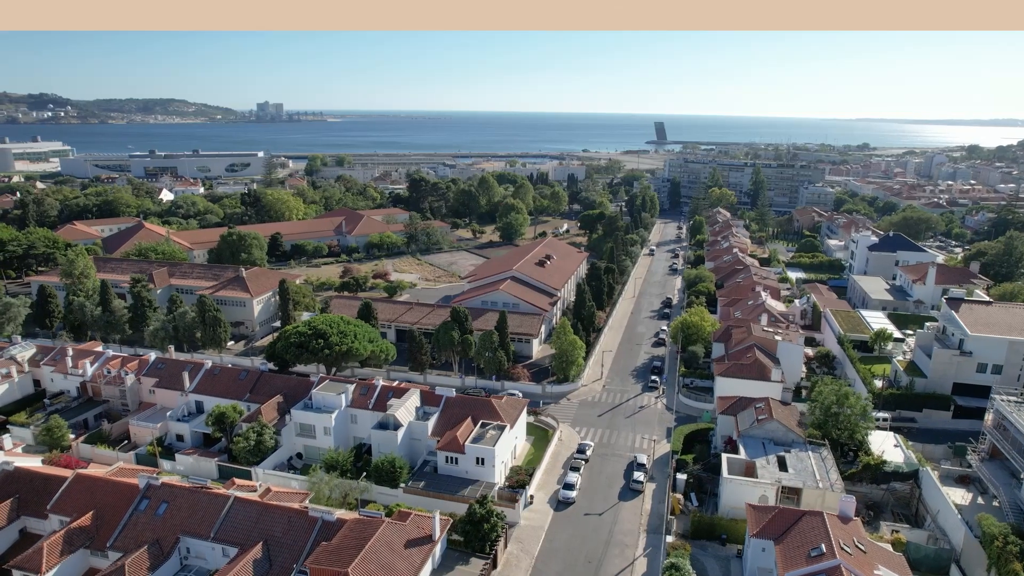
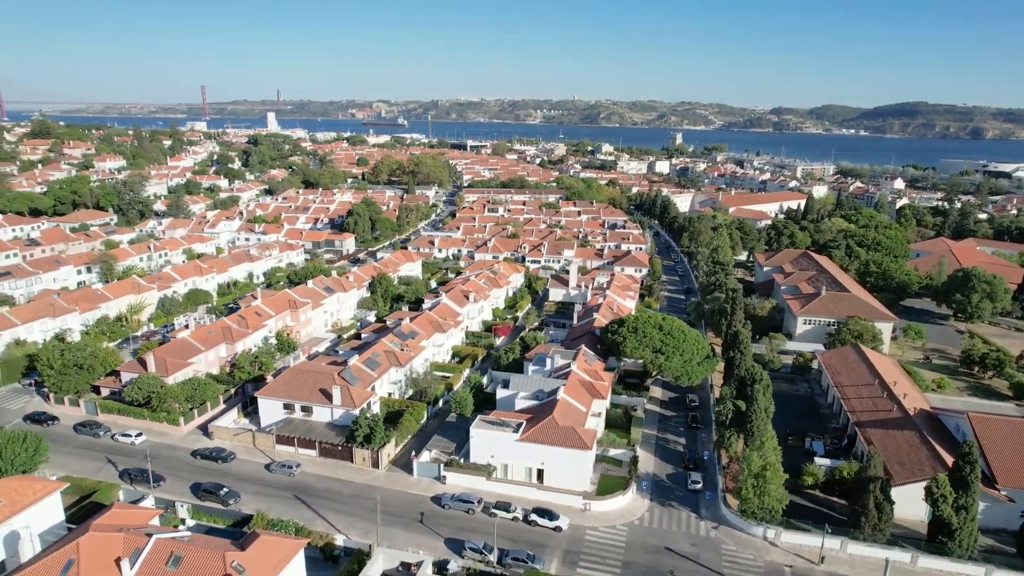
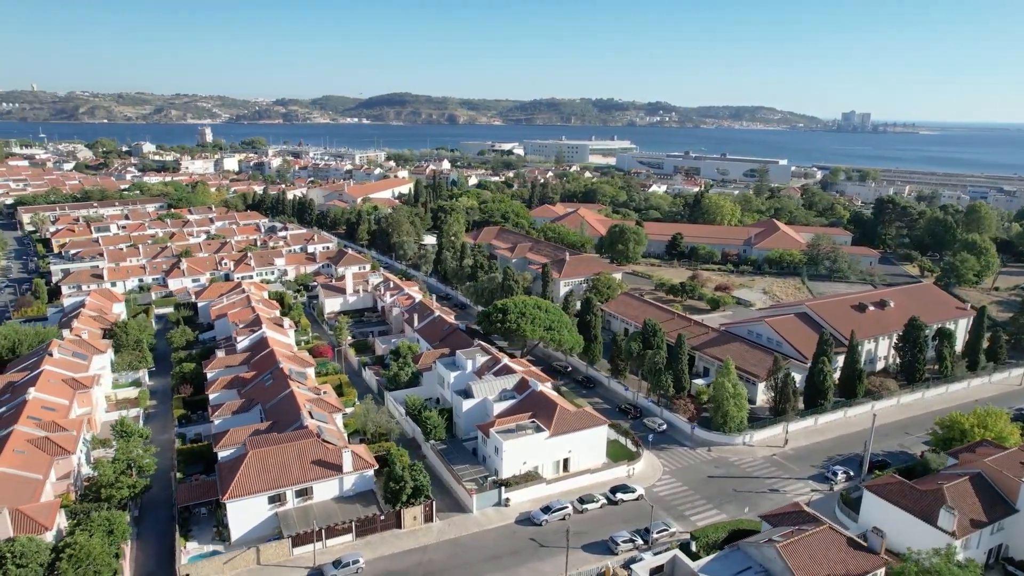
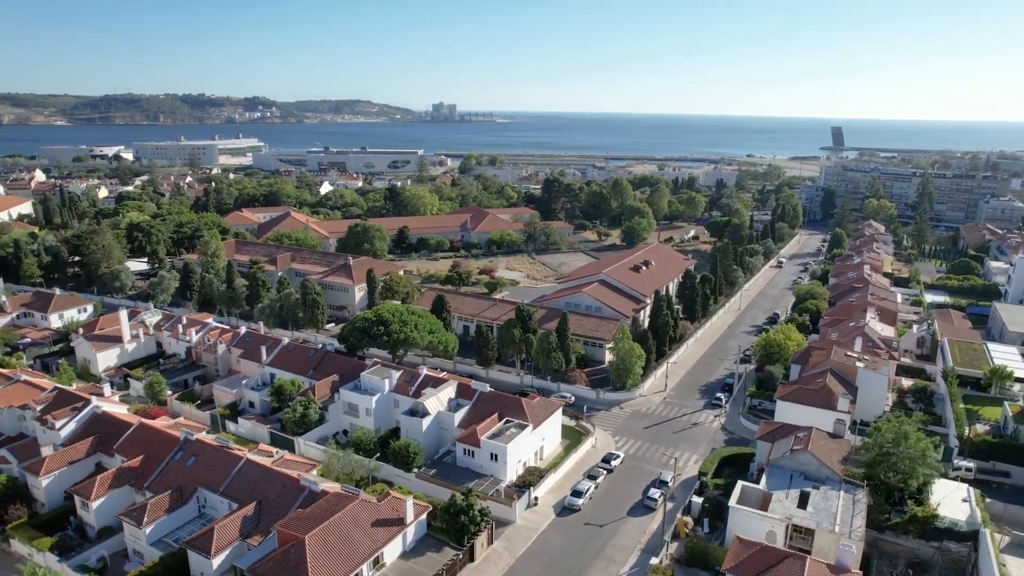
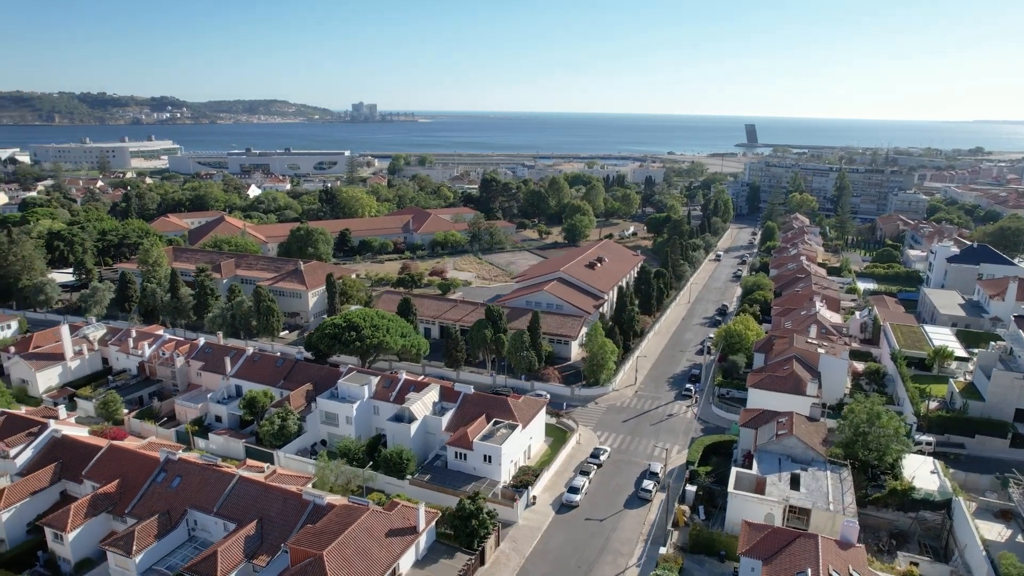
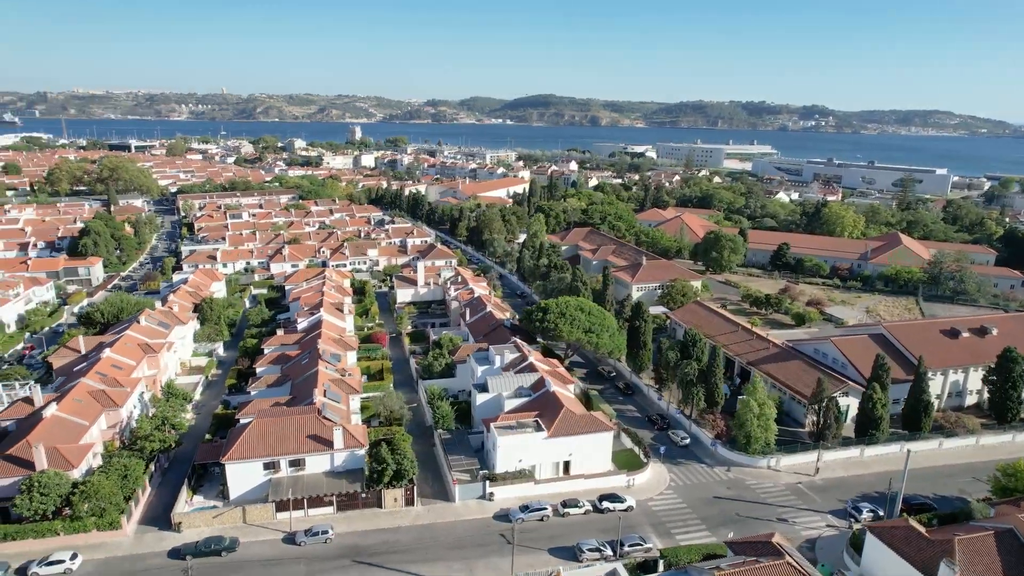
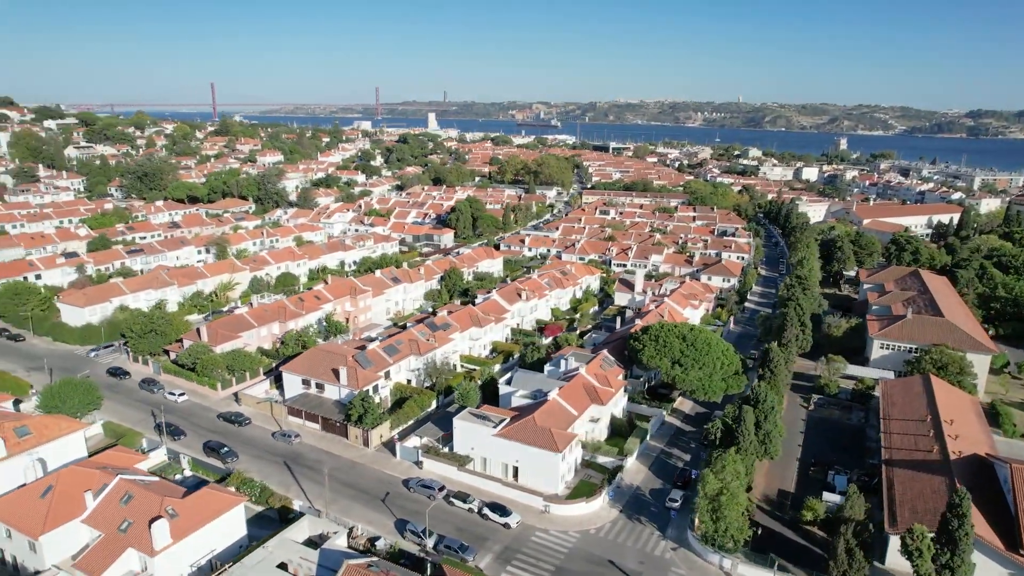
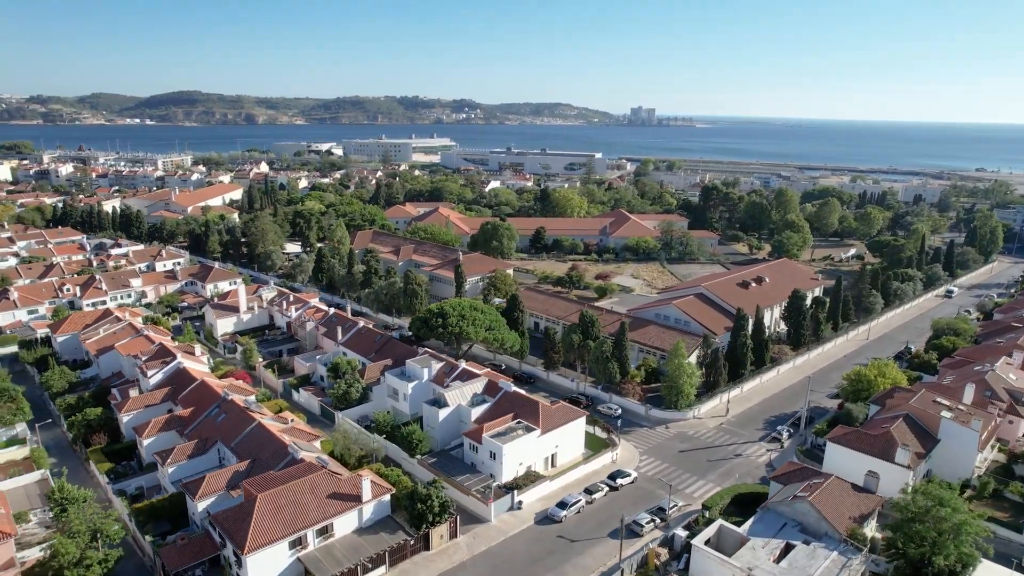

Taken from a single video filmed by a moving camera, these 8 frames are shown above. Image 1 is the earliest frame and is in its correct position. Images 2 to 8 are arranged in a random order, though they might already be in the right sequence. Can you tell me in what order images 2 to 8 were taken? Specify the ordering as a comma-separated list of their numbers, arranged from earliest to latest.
5, 4, 8, 3, 6, 2, 7
